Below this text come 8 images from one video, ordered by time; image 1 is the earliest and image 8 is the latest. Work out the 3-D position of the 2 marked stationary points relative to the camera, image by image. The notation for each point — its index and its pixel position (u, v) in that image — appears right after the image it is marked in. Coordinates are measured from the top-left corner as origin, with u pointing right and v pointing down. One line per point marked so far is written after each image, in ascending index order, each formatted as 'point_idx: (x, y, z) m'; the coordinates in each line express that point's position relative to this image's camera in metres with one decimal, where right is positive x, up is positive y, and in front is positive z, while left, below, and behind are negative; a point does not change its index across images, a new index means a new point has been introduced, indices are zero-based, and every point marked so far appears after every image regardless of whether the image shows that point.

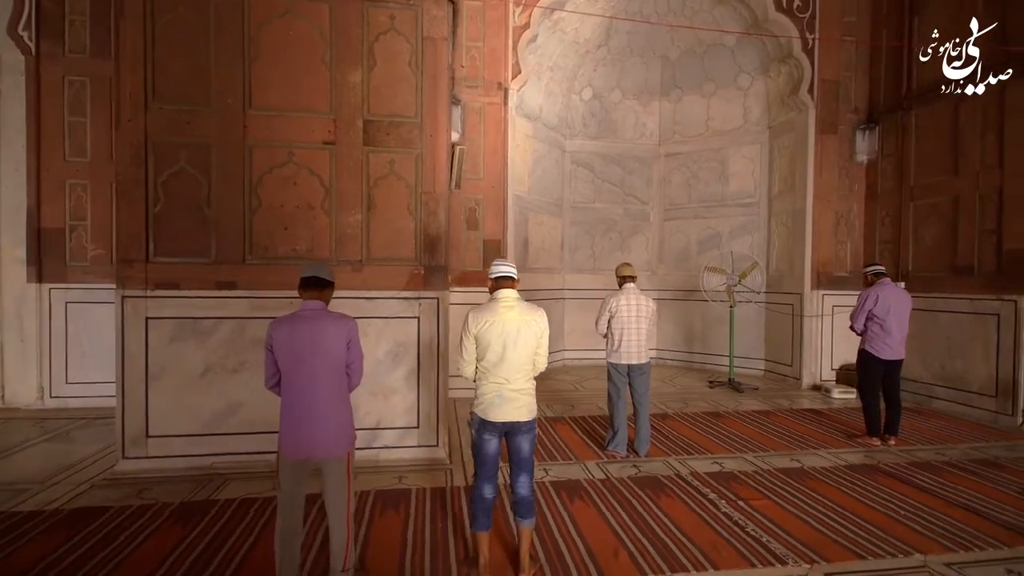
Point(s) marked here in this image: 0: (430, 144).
0: (-0.6, +1.1, +3.7) m
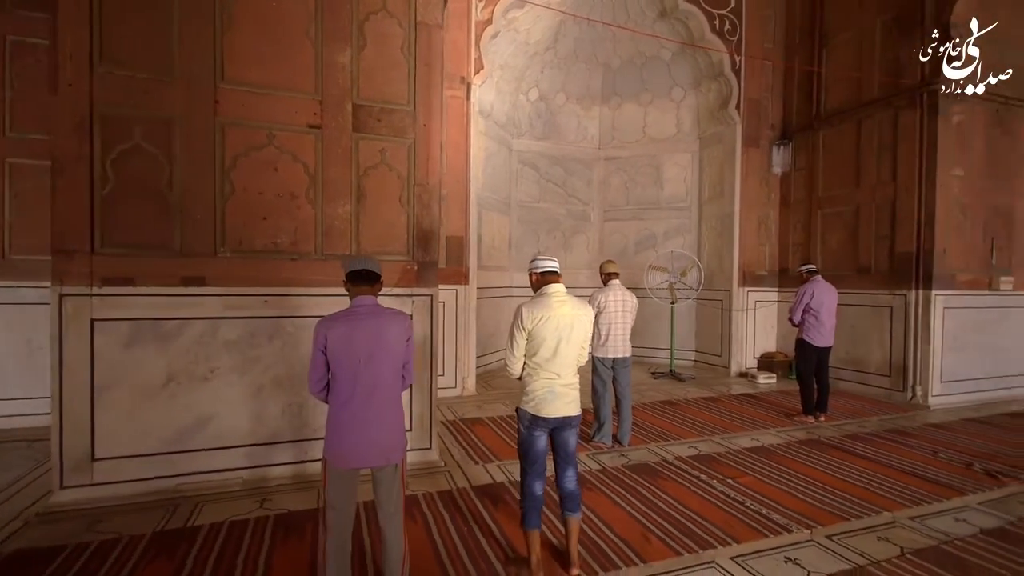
0: (-0.6, +1.1, +3.5) m
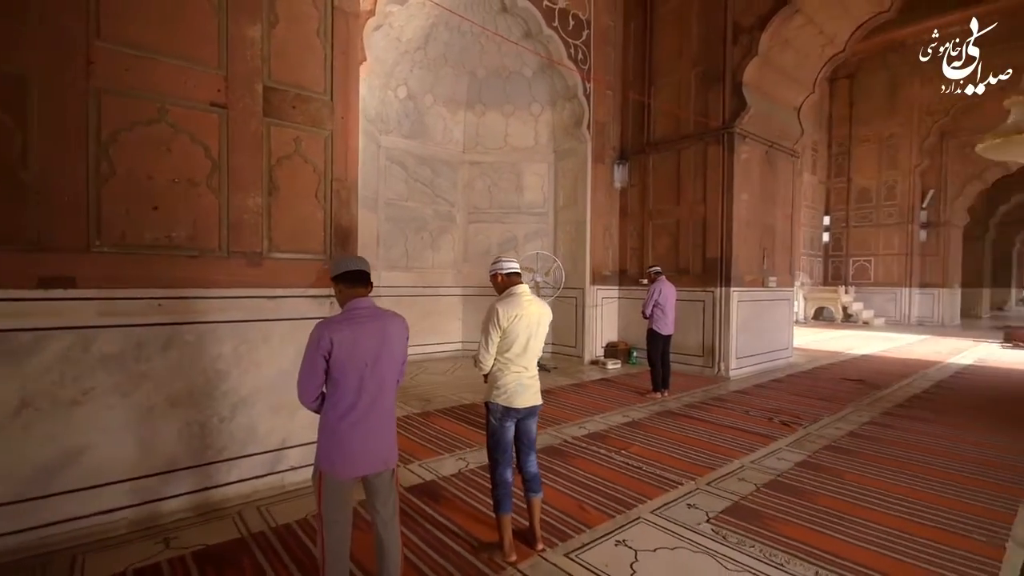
0: (-1.2, +1.1, +3.3) m
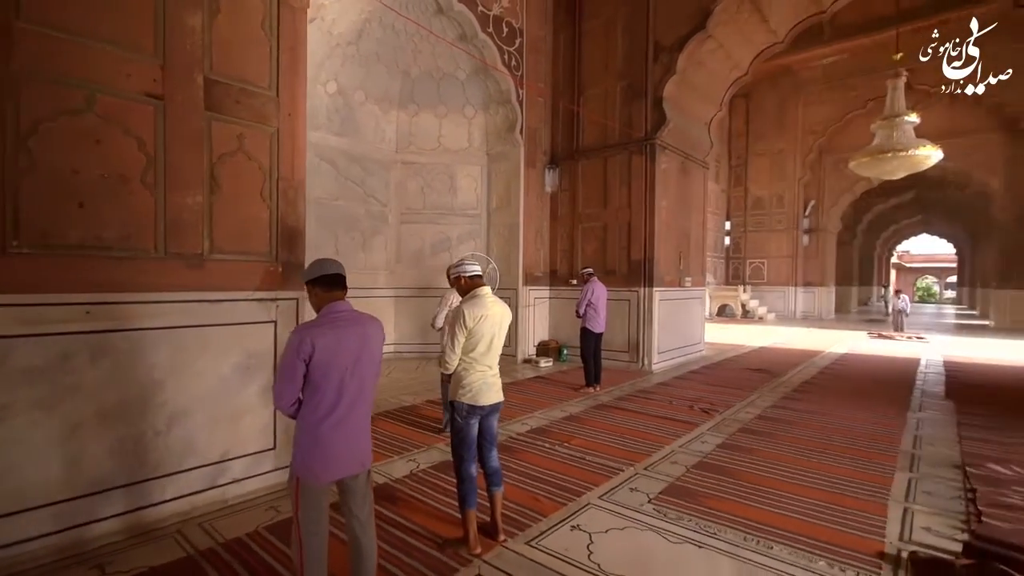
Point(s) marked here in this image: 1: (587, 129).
0: (-1.5, +1.1, +3.2) m
1: (+1.3, +2.8, +8.4) m
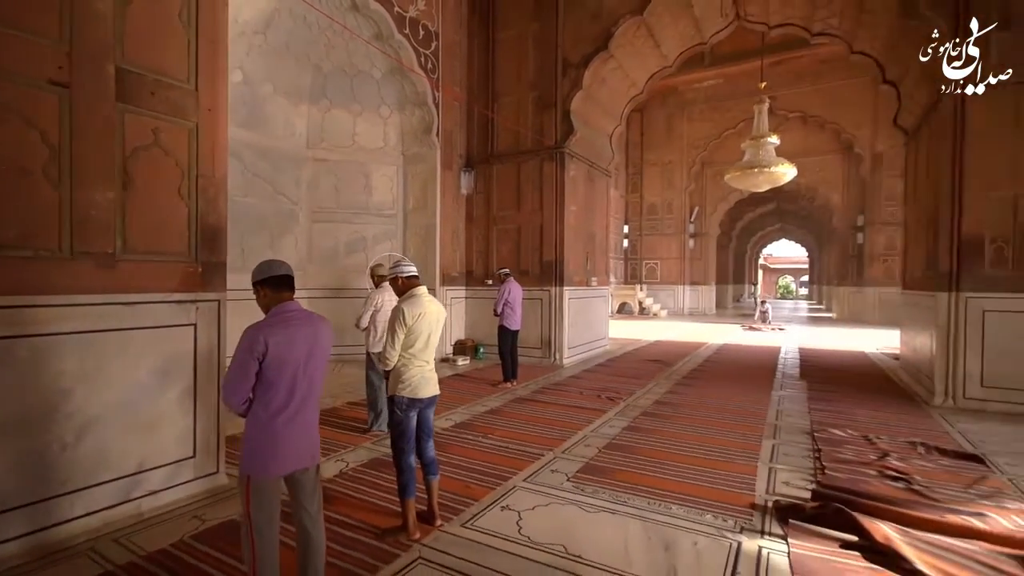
0: (-2.0, +1.1, +3.1) m
1: (-0.2, +2.8, +8.7) m
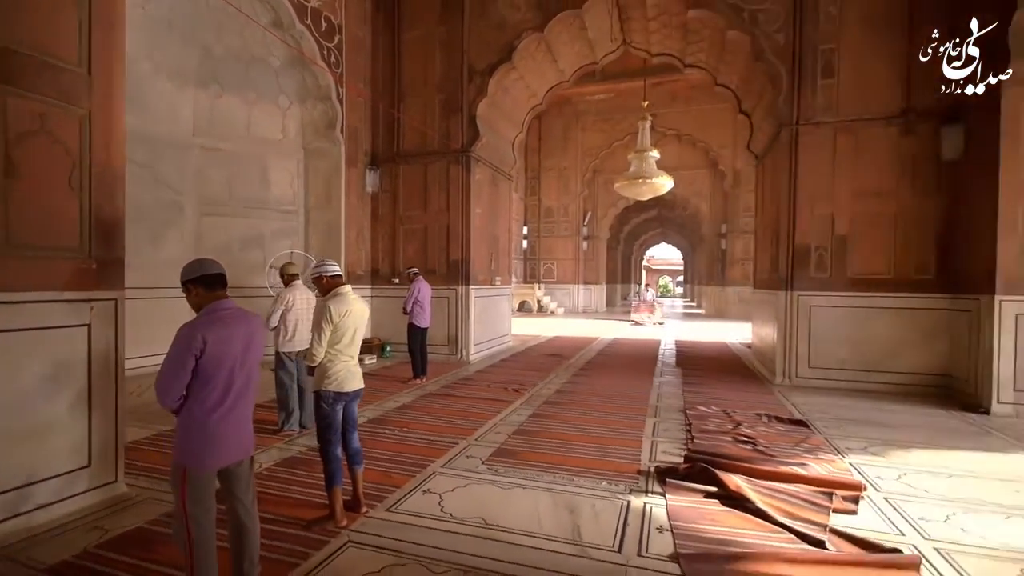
0: (-2.5, +1.1, +2.9) m
1: (-1.9, +2.8, +8.8) m
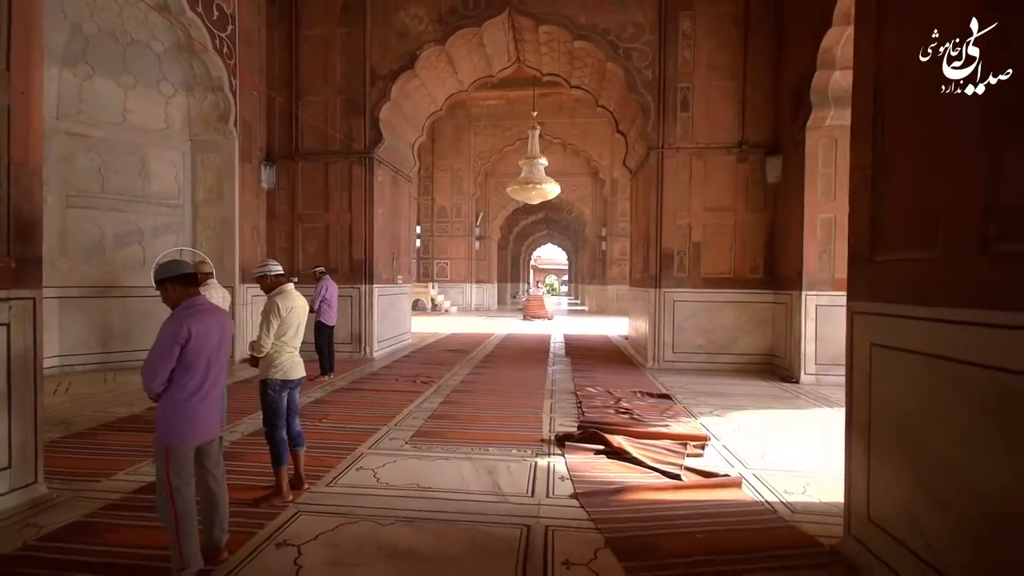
0: (-2.9, +1.1, +2.9) m
1: (-3.7, +2.8, +8.7) m
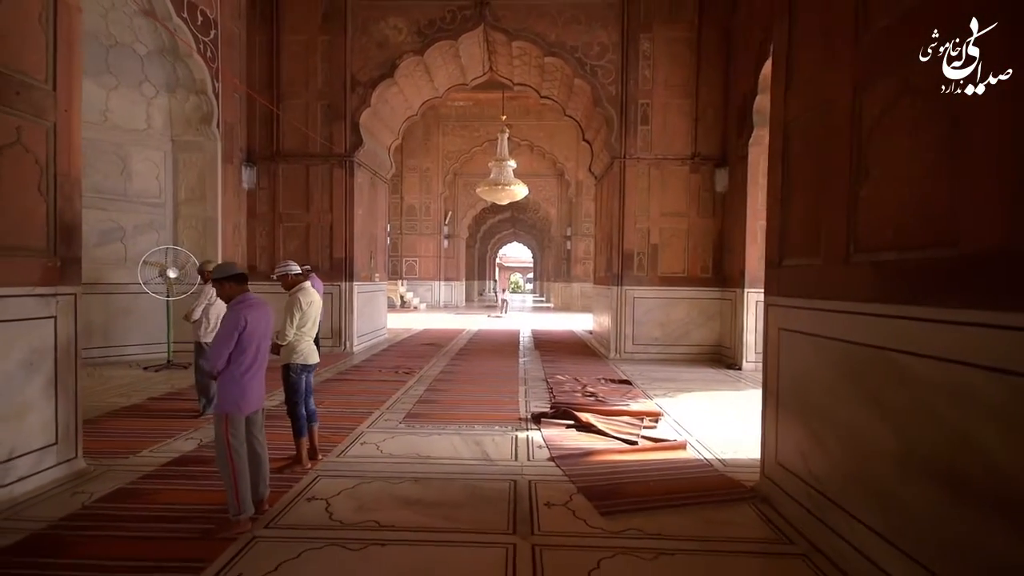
0: (-3.0, +1.1, +3.3) m
1: (-4.2, +2.9, +9.0) m
